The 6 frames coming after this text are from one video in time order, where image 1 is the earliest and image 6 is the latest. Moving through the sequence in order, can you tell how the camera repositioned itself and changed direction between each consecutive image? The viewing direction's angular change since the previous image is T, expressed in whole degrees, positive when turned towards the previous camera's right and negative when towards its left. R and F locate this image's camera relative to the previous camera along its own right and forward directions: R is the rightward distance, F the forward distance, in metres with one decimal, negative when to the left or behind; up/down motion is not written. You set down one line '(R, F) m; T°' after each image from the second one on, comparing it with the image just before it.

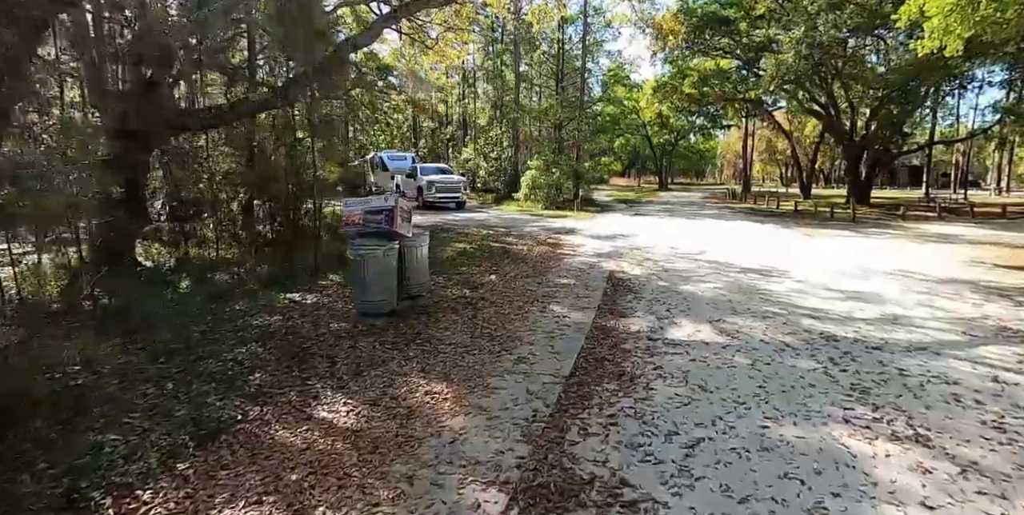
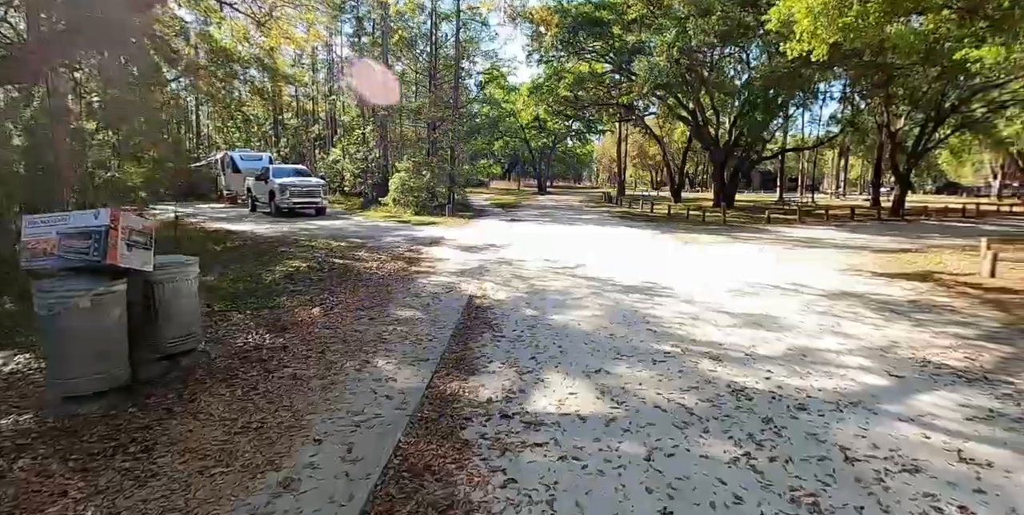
(+0.6, +1.9) m; +11°
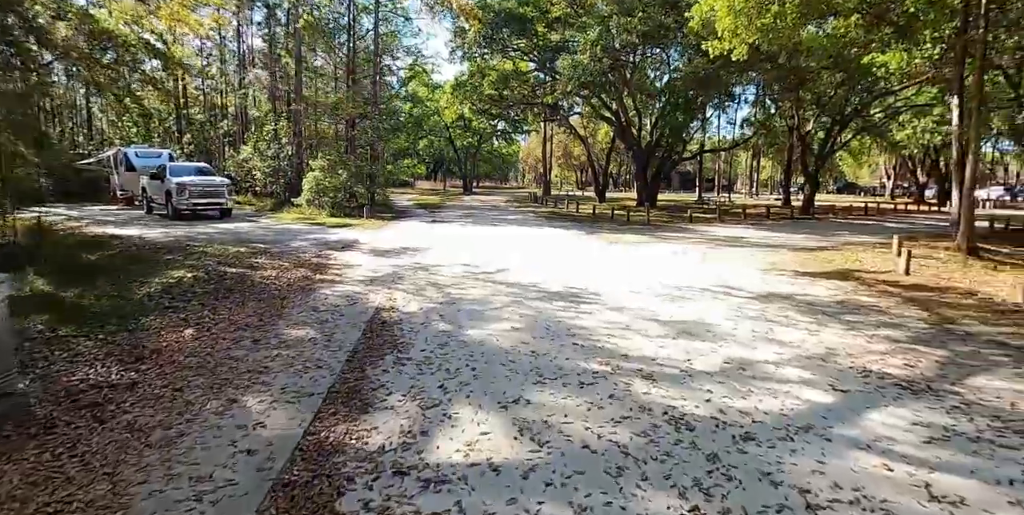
(+0.2, +0.8) m; +7°
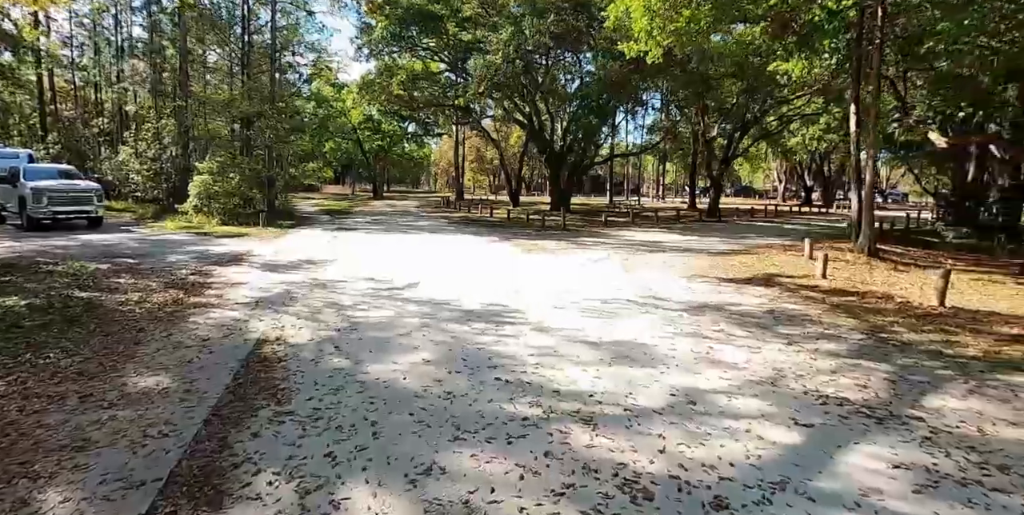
(0.0, +1.0) m; +8°
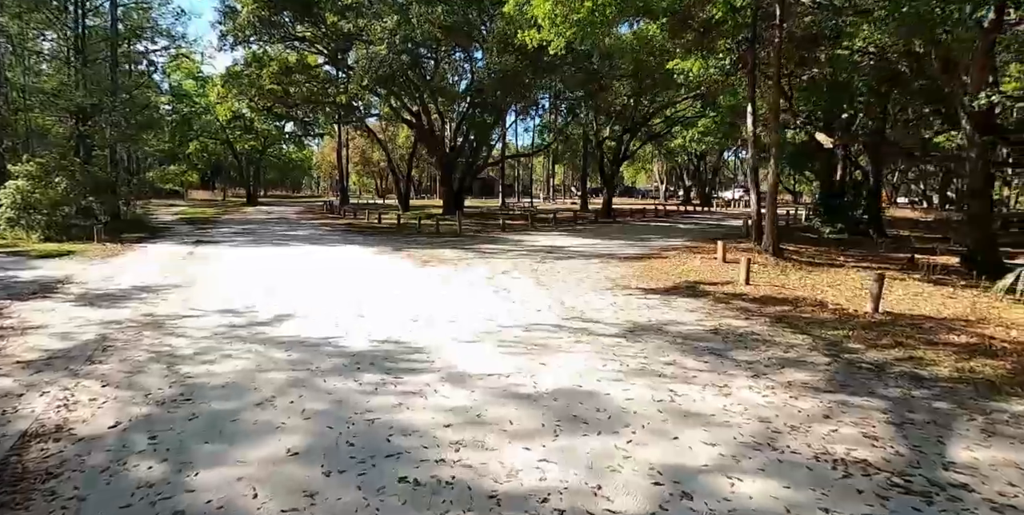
(-0.1, +1.7) m; +10°
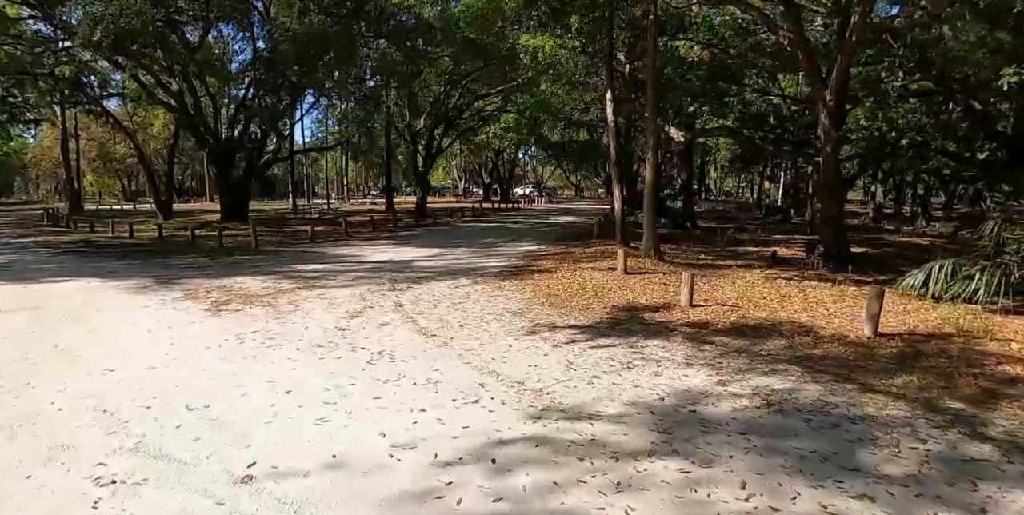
(-0.9, +3.8) m; +19°
